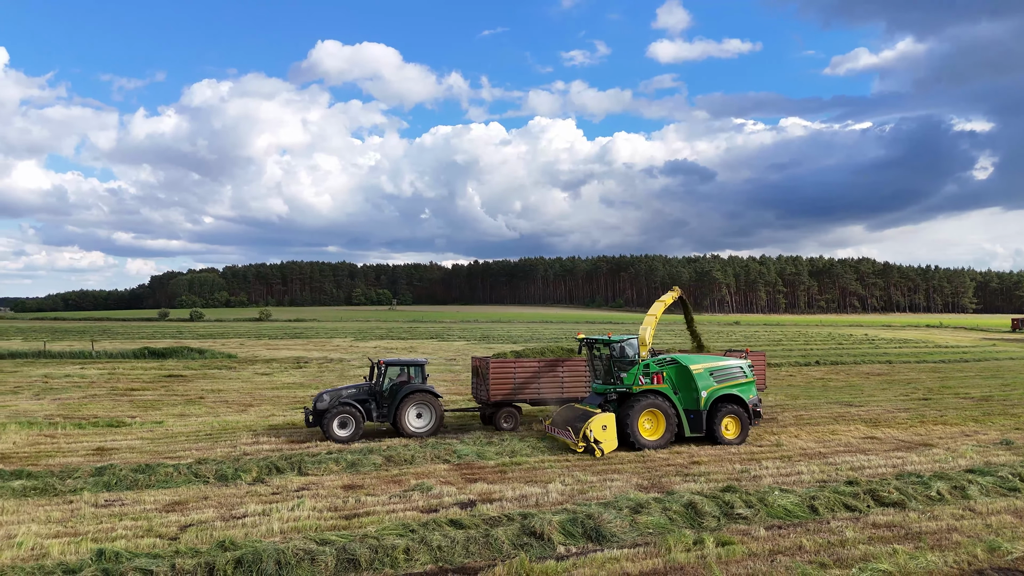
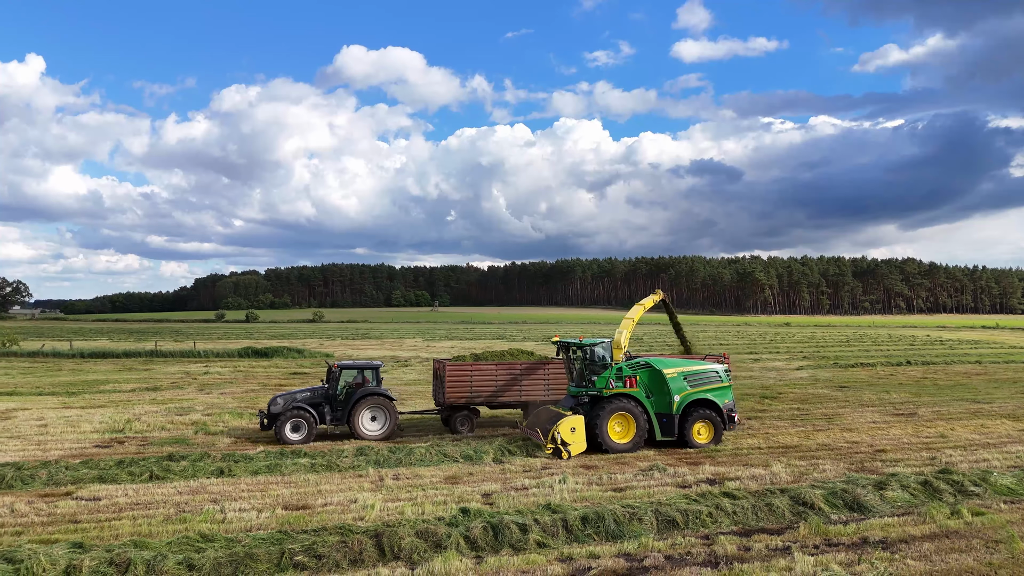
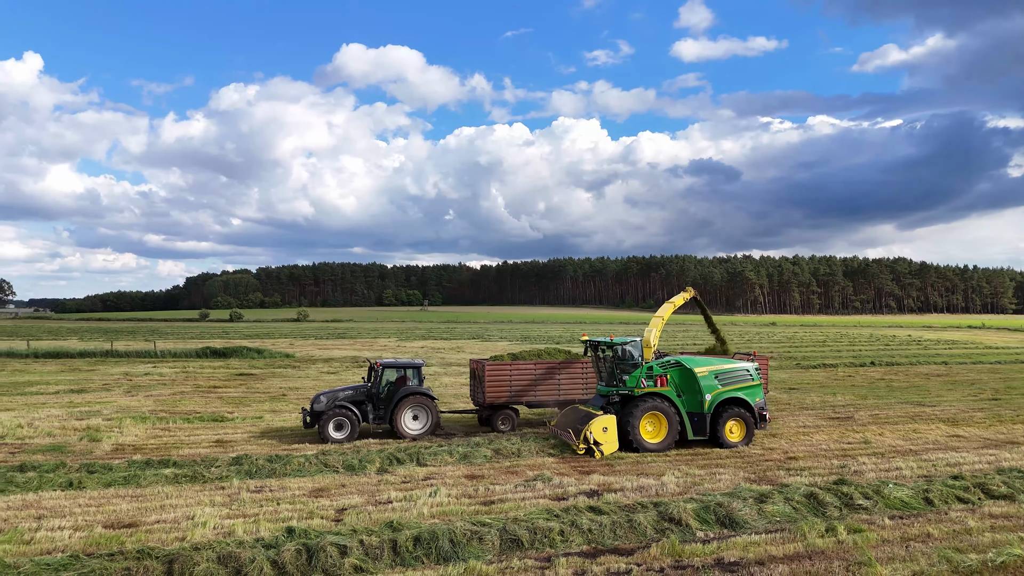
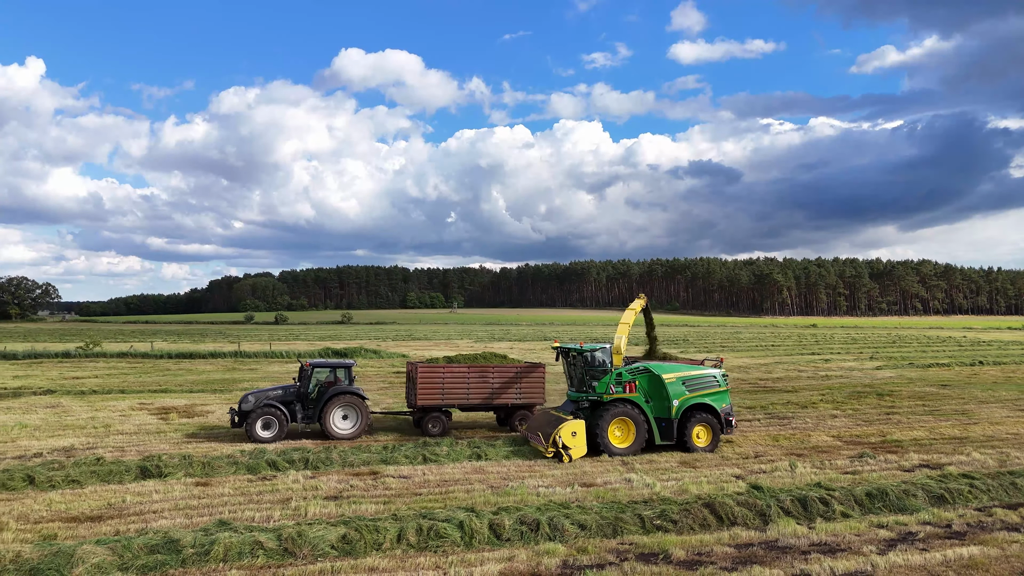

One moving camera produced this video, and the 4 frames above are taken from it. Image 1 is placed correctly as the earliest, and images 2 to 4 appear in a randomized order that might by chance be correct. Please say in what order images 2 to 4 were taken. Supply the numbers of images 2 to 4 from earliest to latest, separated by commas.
3, 2, 4
